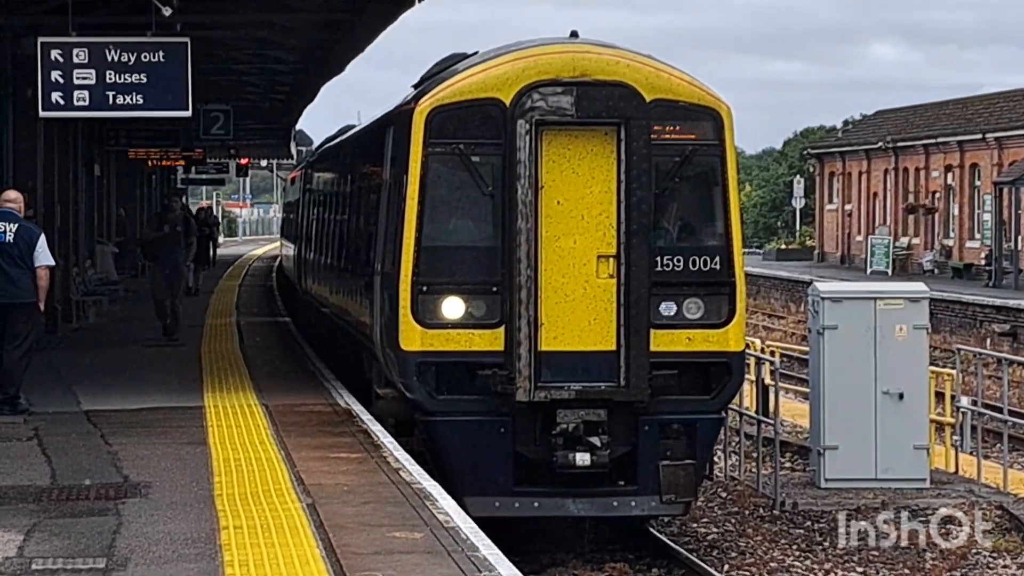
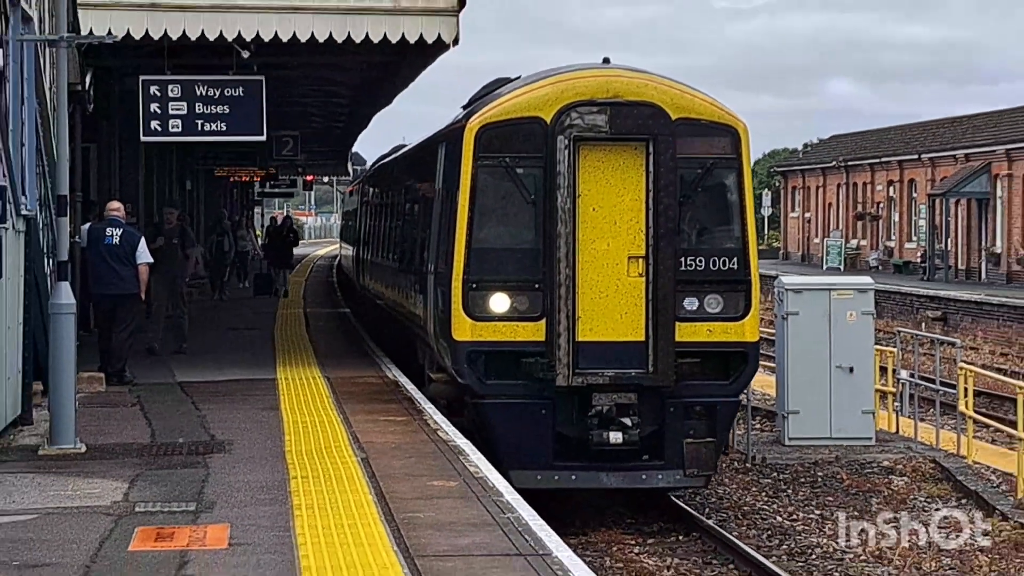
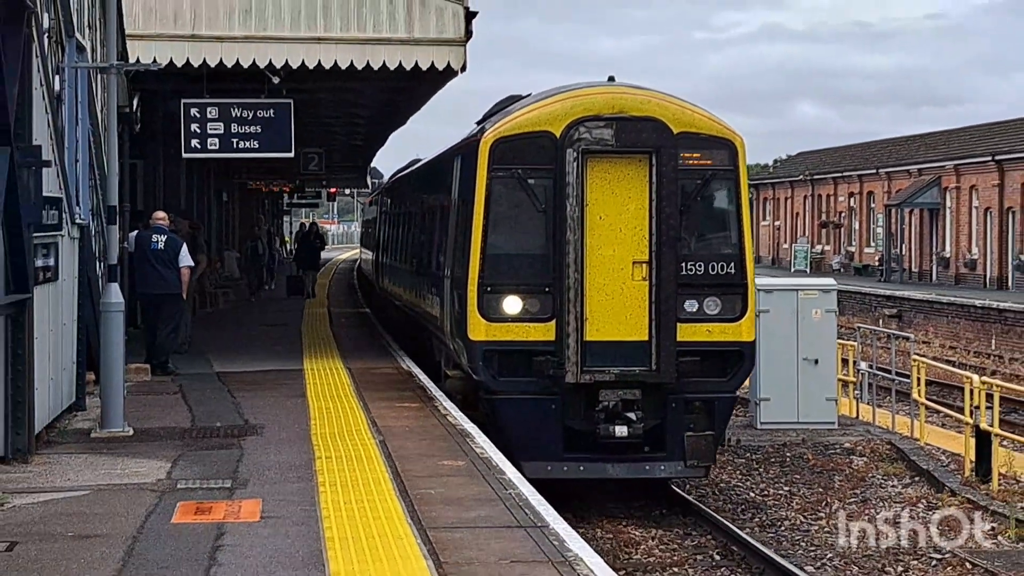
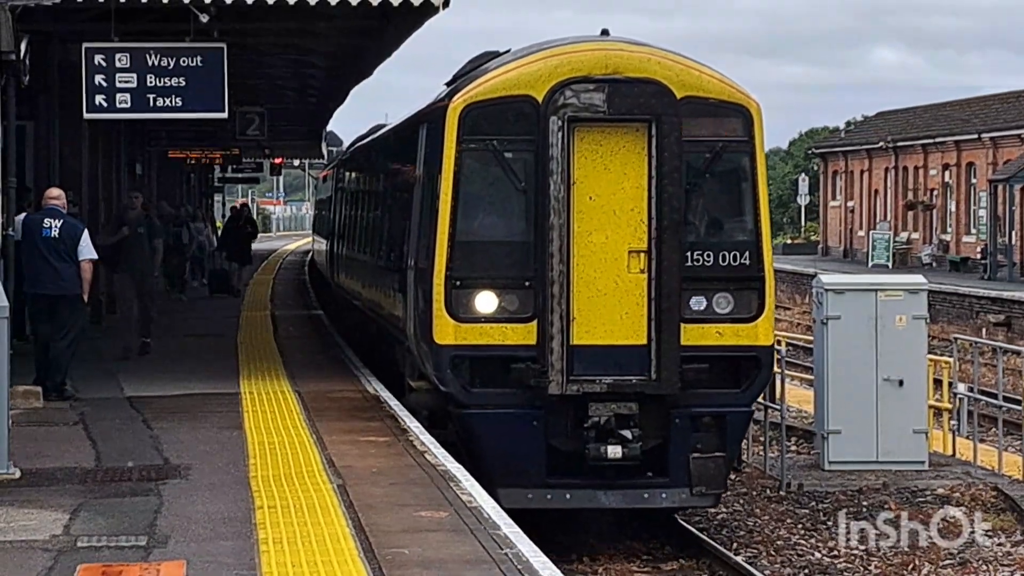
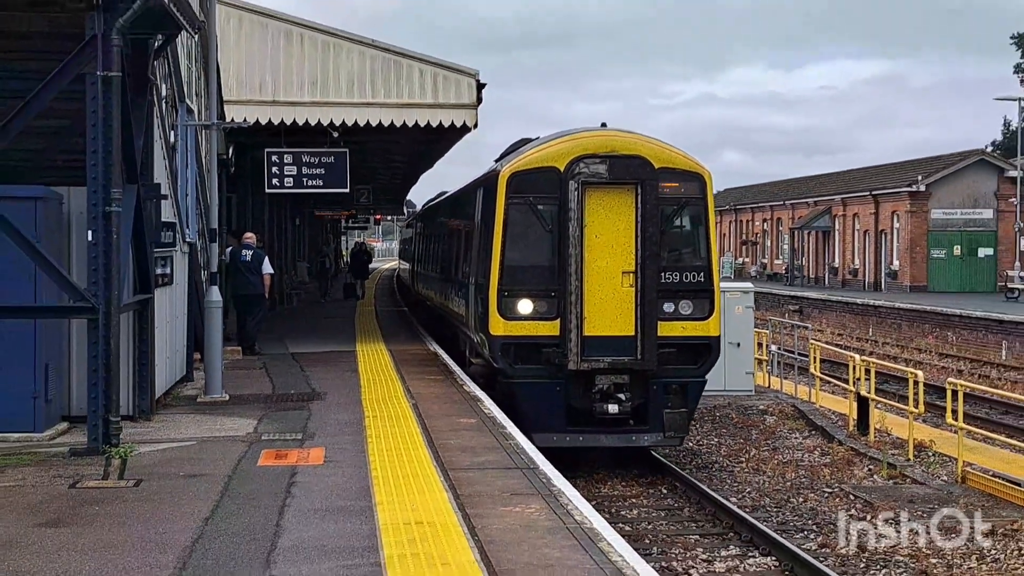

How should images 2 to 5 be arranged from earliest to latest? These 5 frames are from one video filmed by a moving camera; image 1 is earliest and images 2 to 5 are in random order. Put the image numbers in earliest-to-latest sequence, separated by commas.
4, 2, 3, 5
